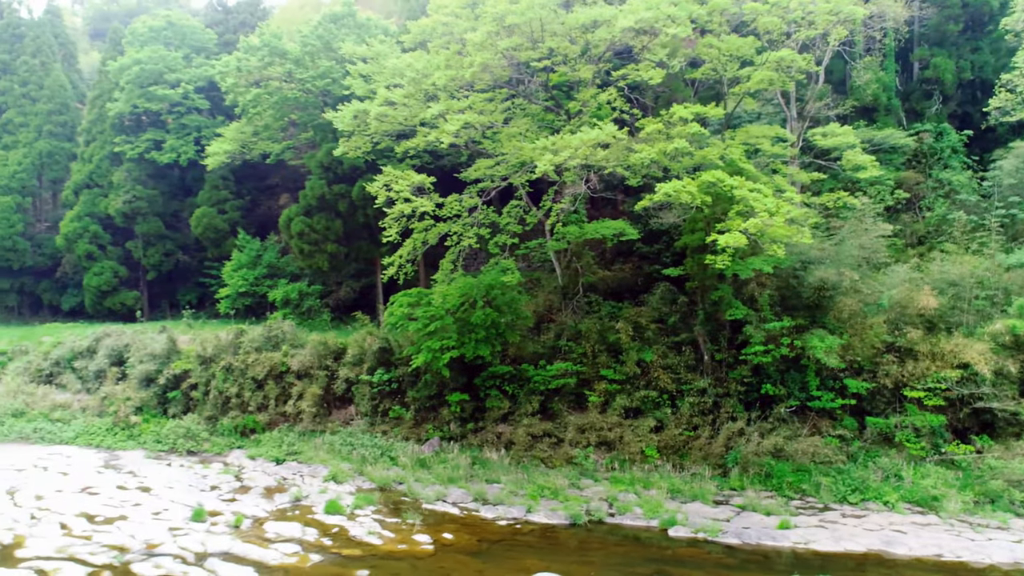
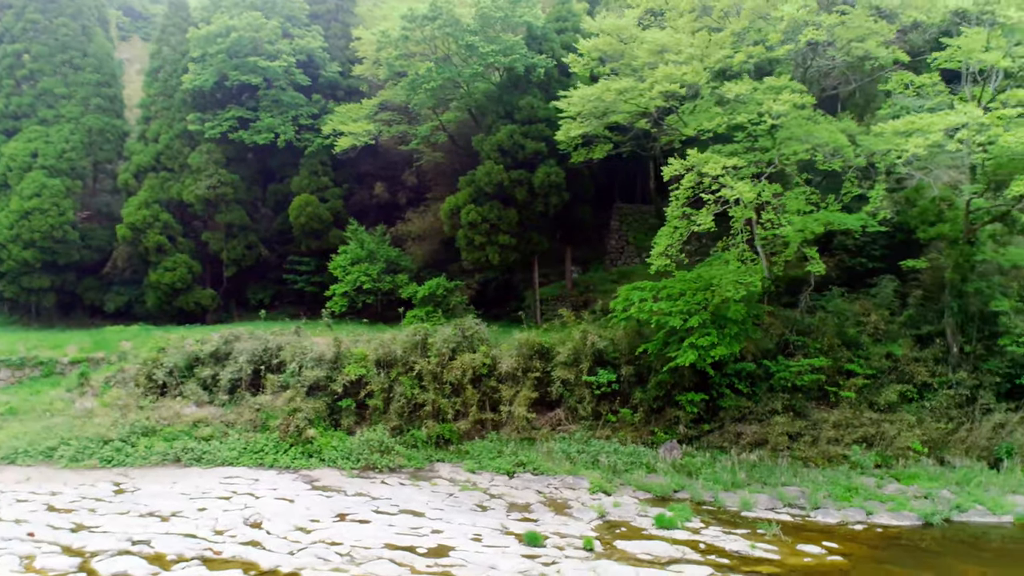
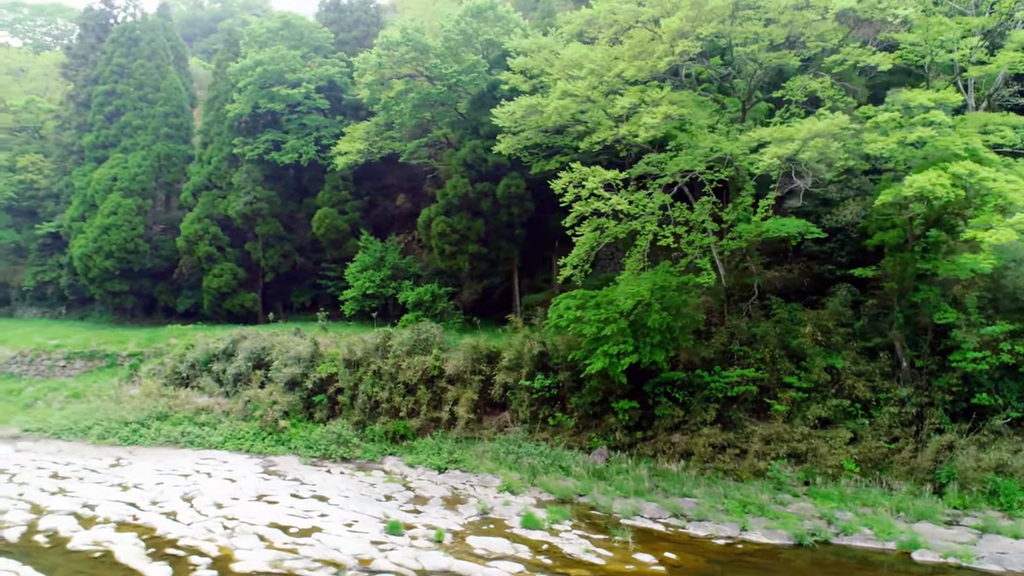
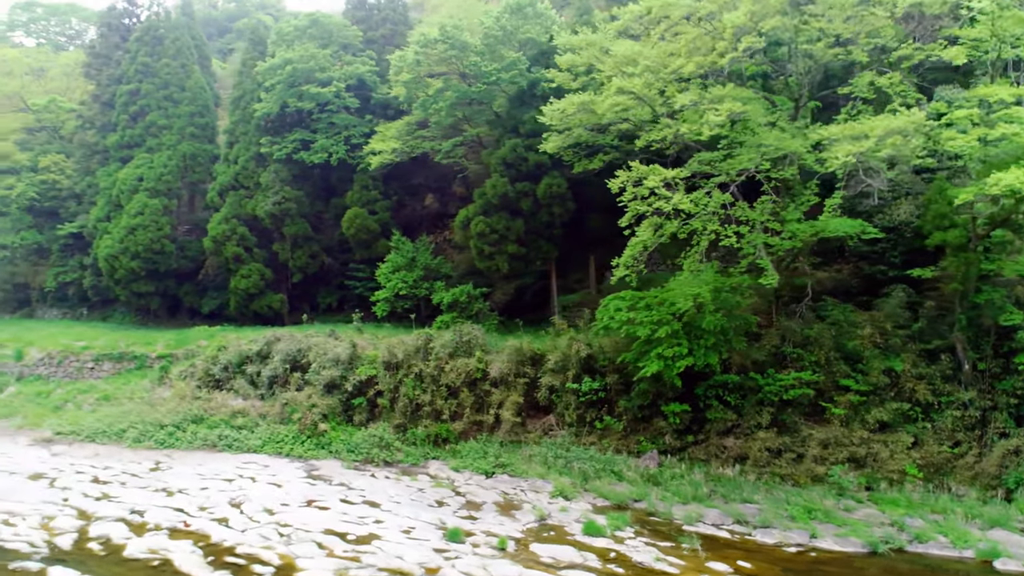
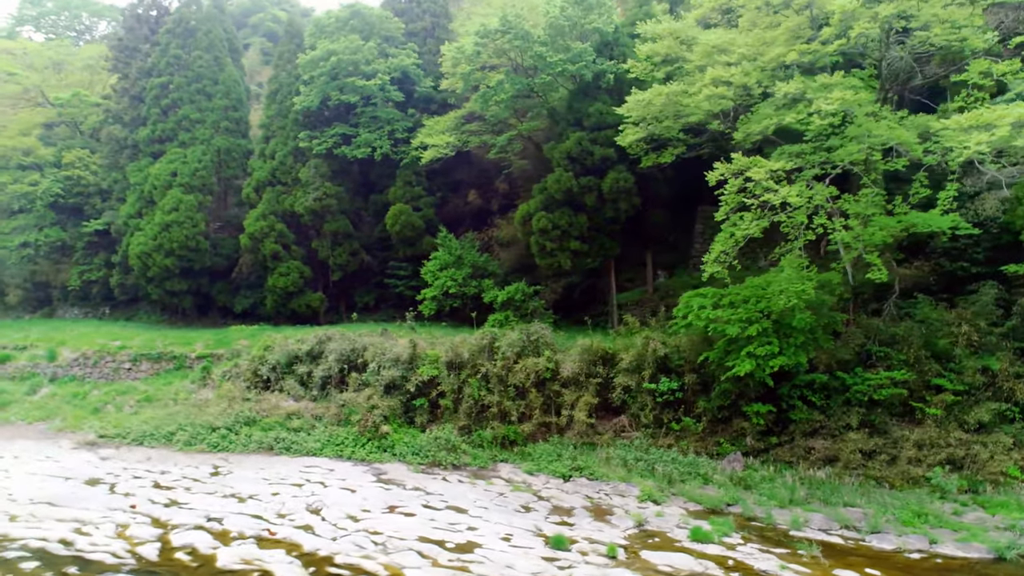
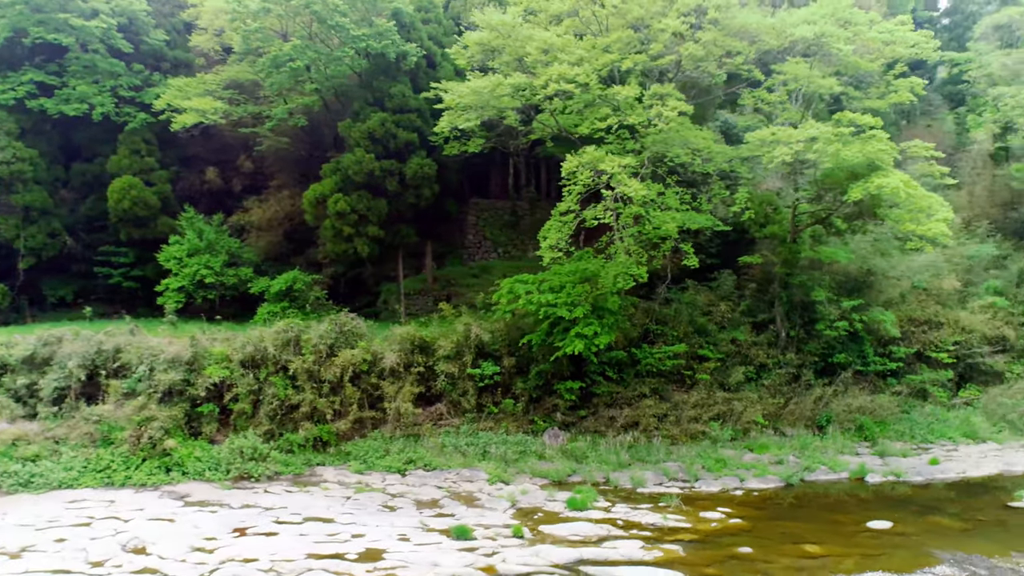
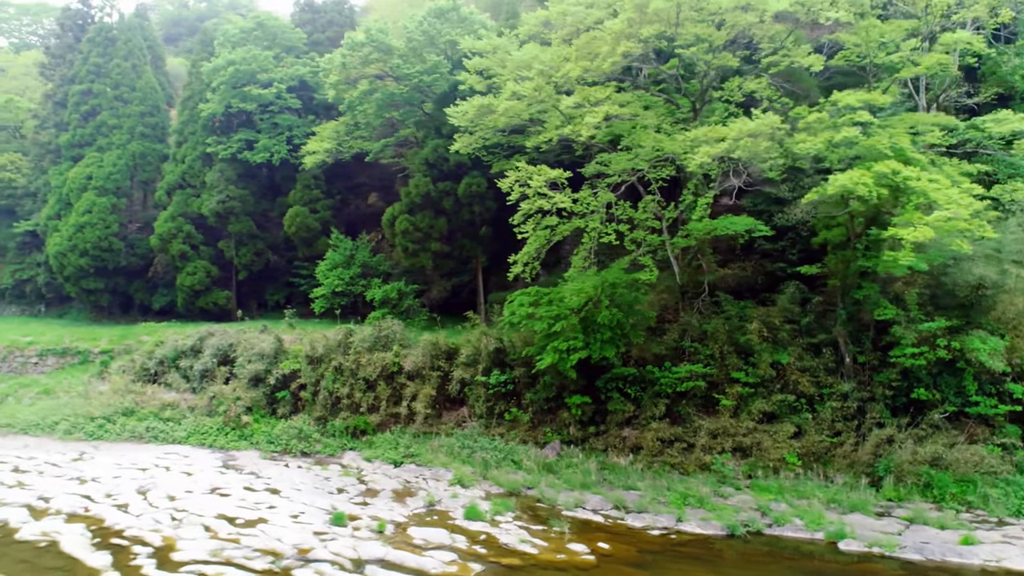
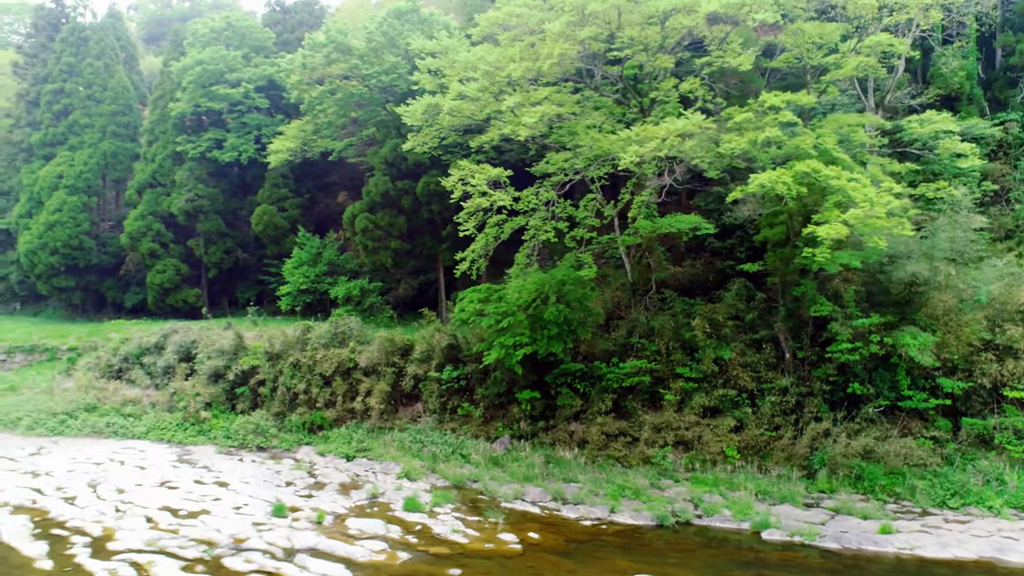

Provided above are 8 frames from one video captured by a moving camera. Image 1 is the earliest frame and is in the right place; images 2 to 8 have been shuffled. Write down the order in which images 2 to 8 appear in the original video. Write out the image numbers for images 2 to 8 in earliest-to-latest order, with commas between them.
8, 7, 3, 4, 5, 2, 6
